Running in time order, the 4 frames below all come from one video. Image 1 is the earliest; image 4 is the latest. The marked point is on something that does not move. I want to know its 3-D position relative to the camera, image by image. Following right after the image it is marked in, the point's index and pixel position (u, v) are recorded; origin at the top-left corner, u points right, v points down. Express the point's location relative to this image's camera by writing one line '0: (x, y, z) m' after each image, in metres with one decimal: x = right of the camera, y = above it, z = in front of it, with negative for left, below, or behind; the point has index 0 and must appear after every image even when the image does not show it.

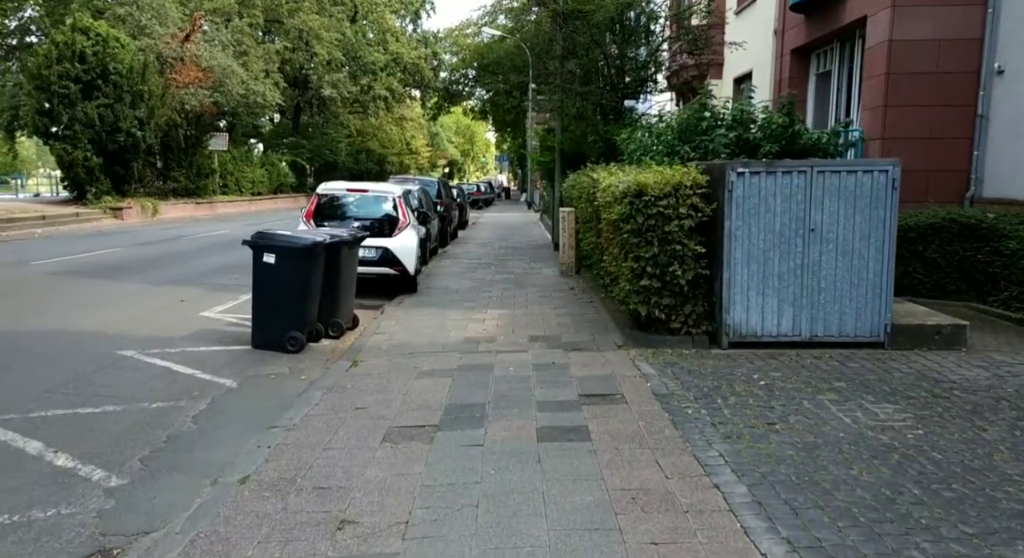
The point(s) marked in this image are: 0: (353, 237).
0: (-1.8, +0.5, +9.7) m
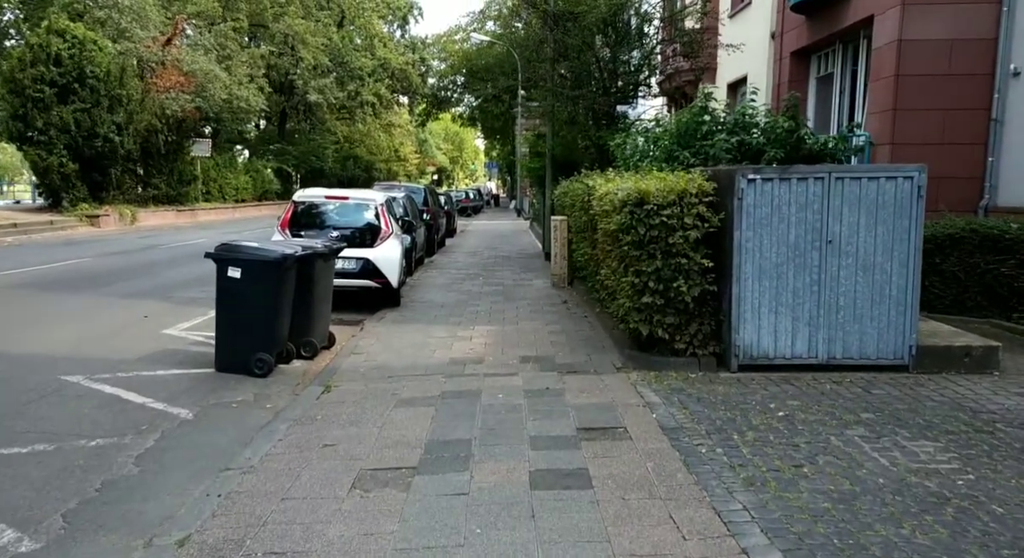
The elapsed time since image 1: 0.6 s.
0: (-1.9, +0.3, +9.0) m
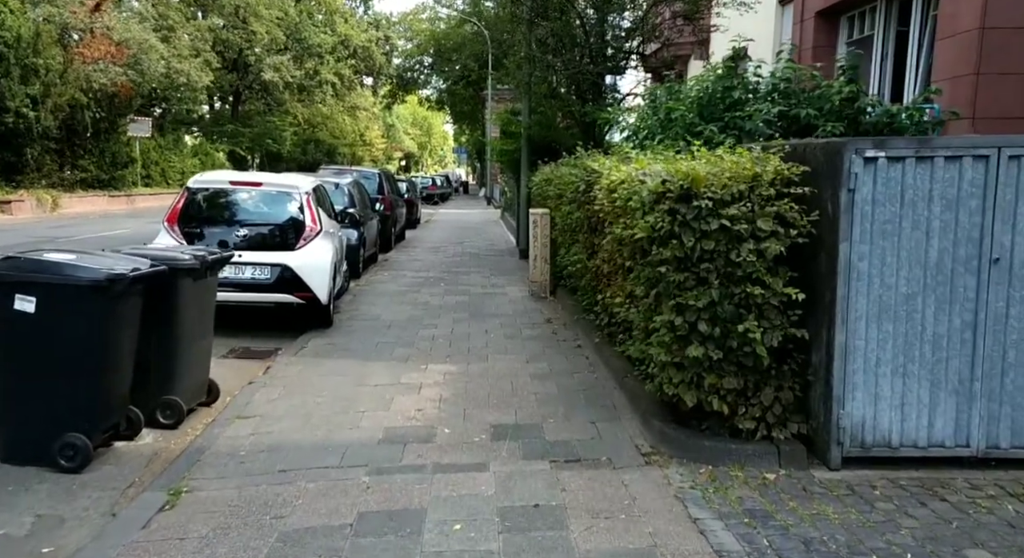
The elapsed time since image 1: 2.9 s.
0: (-2.2, +0.1, +6.0) m
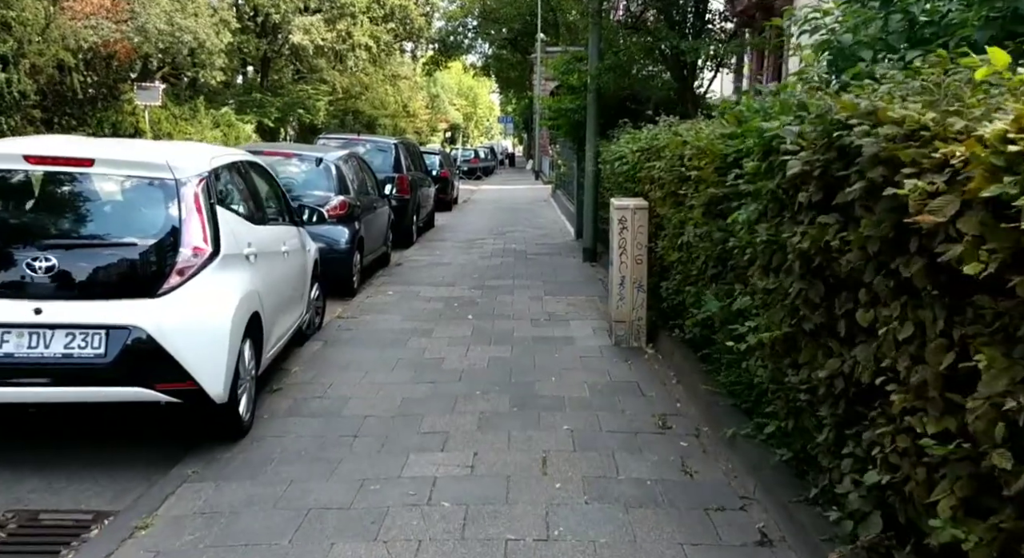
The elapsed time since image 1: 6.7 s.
0: (-1.9, -0.4, +1.3) m
